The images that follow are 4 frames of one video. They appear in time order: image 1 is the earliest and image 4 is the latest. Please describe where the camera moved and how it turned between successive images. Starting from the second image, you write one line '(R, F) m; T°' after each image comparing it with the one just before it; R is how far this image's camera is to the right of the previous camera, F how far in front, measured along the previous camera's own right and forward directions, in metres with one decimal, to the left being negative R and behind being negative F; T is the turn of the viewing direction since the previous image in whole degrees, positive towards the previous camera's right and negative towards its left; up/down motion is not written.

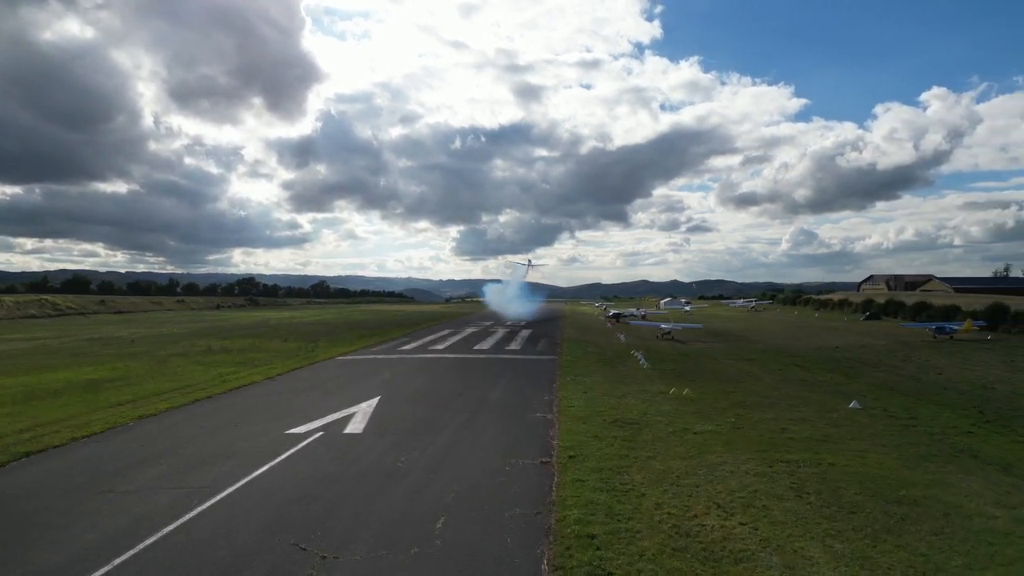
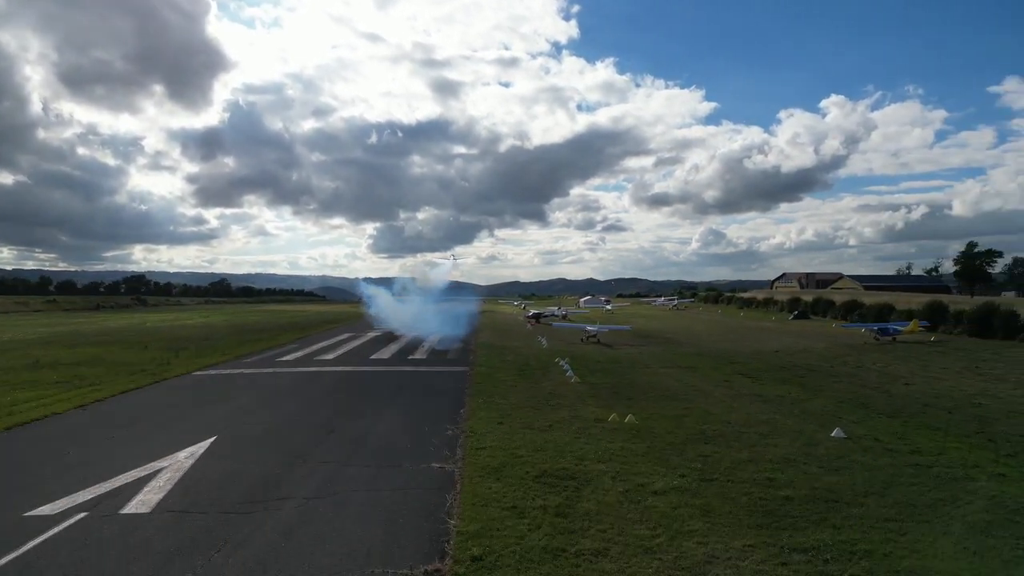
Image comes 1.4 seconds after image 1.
(+0.5, +4.1) m; +6°
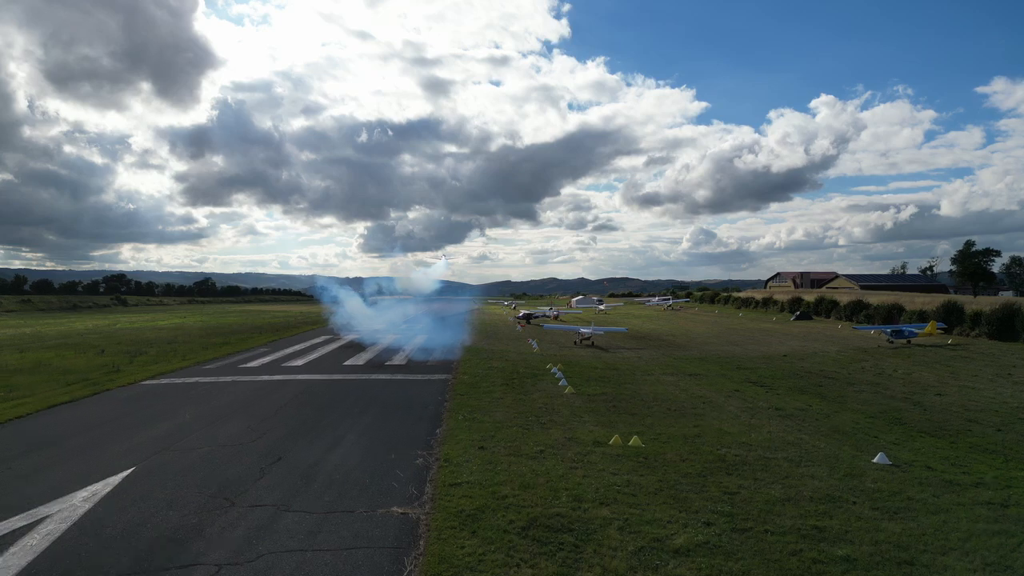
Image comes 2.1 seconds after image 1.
(+0.1, +2.0) m; +1°
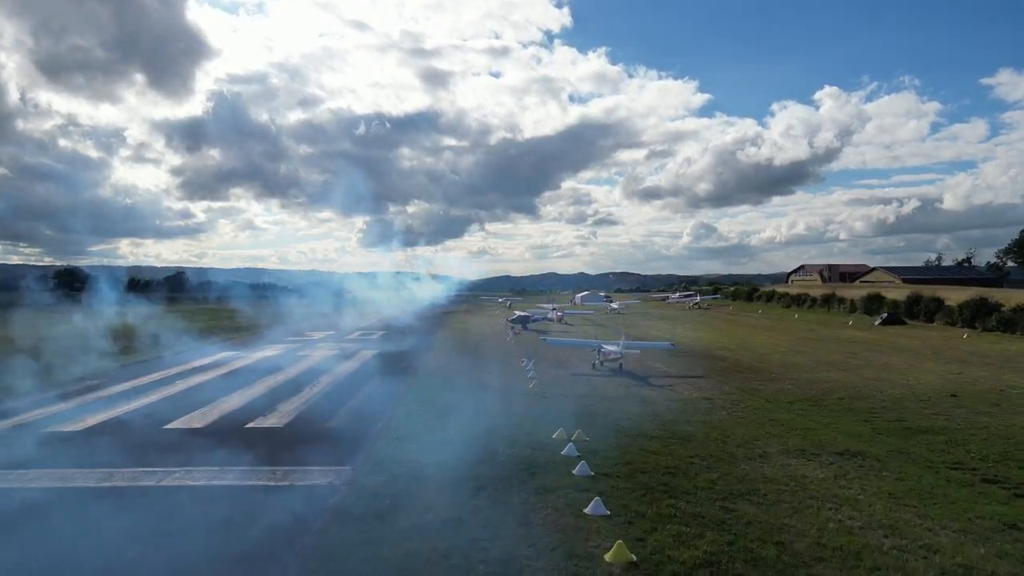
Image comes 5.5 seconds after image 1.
(+0.4, +10.3) m; 0°
